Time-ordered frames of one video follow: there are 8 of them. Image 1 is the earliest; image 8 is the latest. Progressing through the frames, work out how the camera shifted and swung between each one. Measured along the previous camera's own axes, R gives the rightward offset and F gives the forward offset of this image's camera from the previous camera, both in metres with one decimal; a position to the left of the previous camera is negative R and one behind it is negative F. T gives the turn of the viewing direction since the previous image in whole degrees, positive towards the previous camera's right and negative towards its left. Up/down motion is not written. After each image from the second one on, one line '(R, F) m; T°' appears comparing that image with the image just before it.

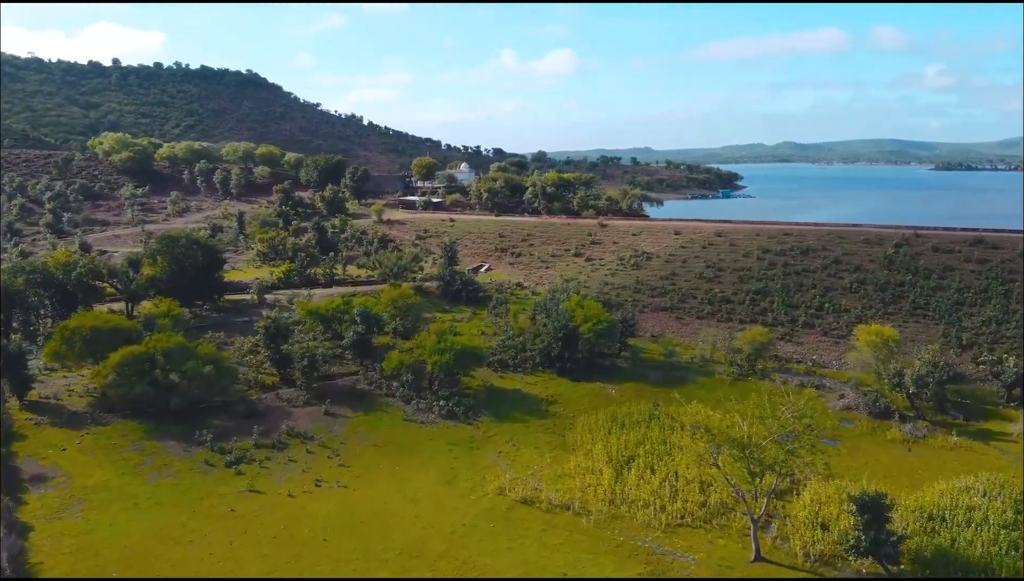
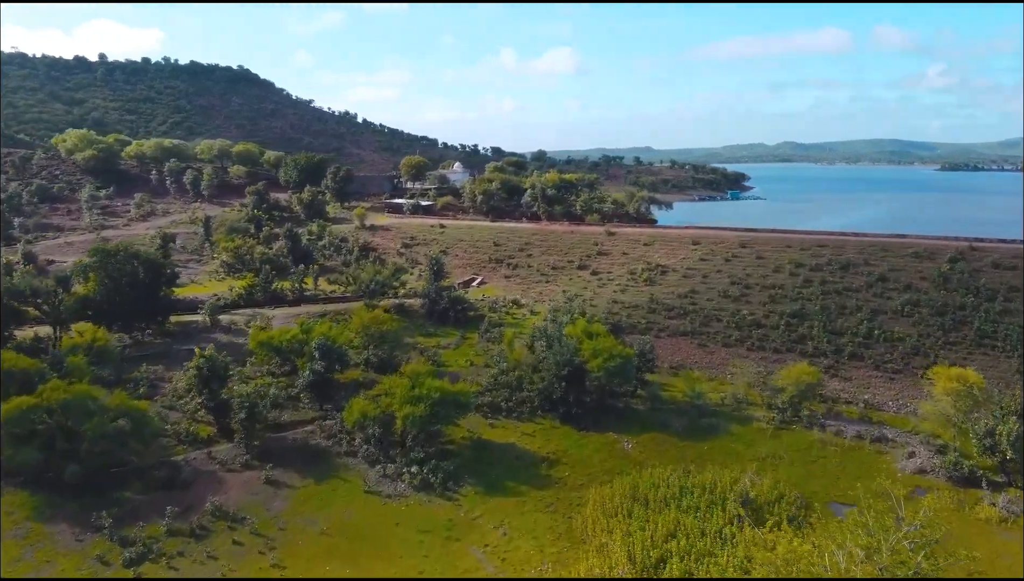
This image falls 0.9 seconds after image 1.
(+0.2, +5.0) m; 0°
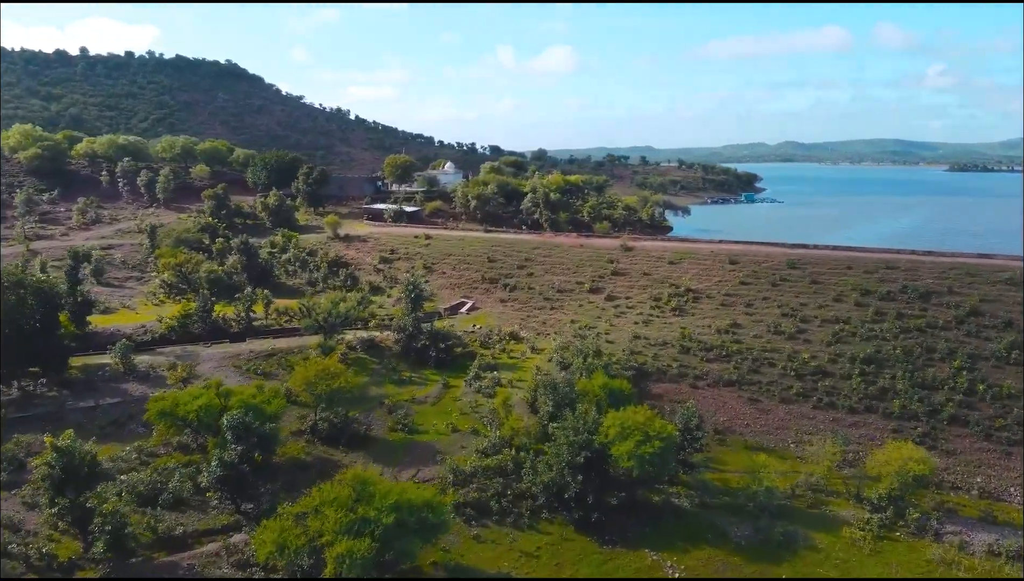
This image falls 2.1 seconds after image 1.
(+0.1, +6.6) m; 0°
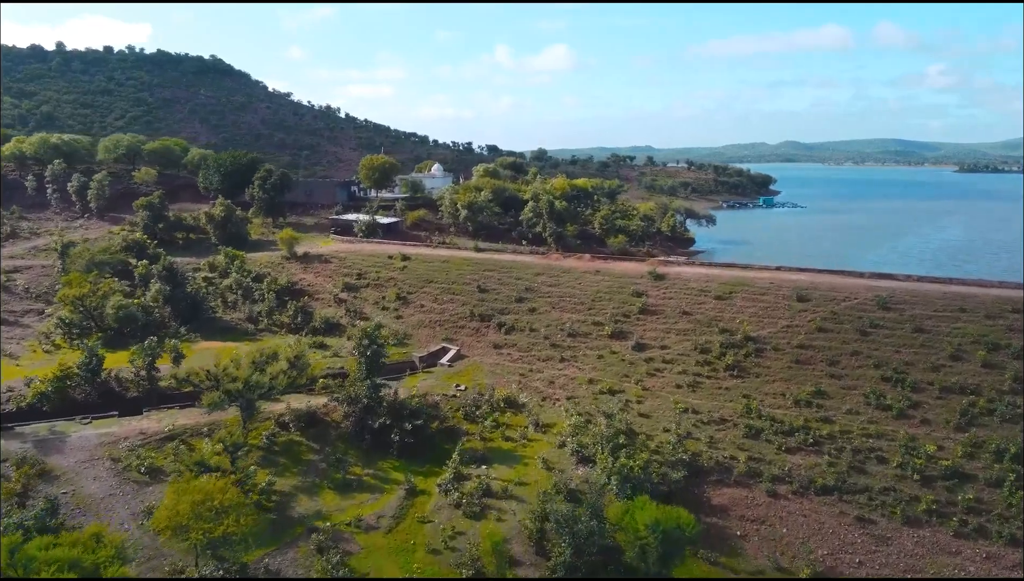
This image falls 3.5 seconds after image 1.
(+0.1, +7.3) m; 0°
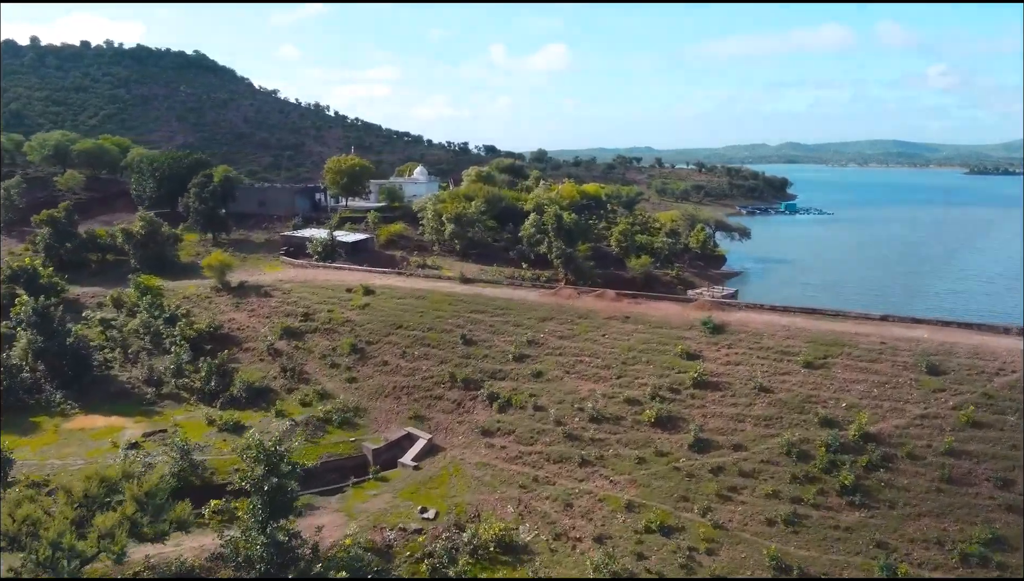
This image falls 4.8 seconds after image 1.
(+0.1, +7.1) m; 0°
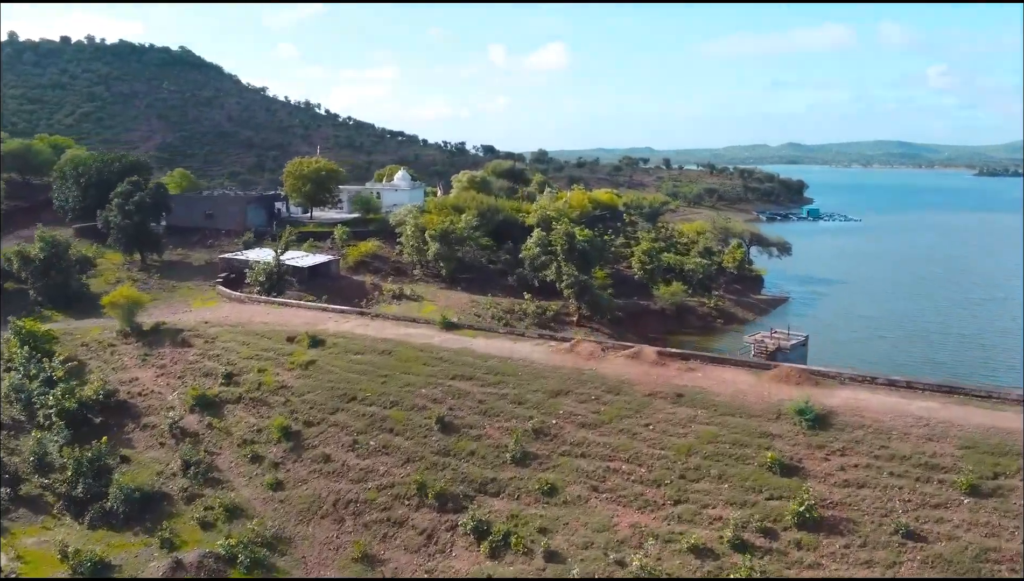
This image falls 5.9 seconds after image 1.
(0.0, +5.7) m; 0°
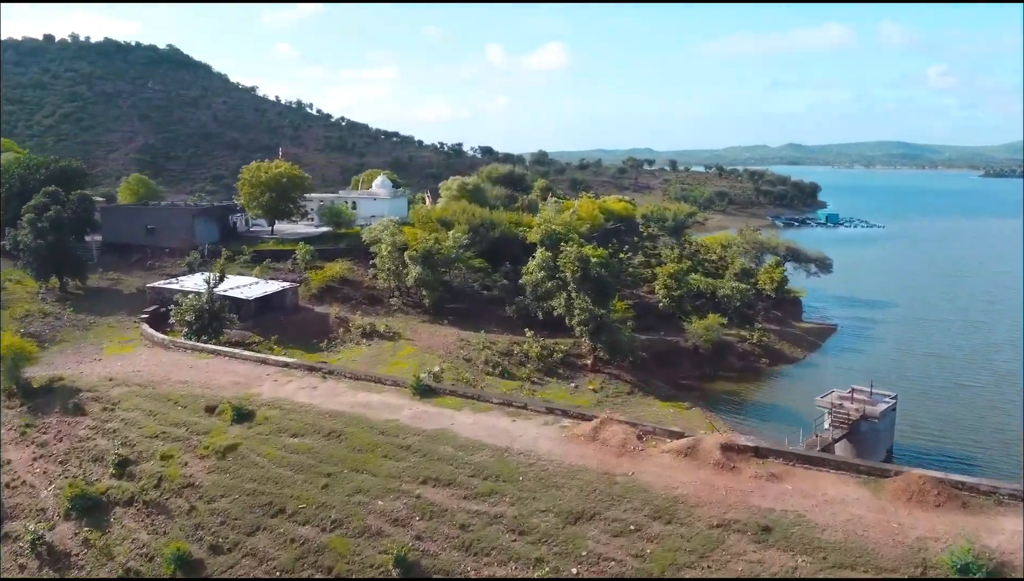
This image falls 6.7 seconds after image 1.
(0.0, +4.3) m; 0°
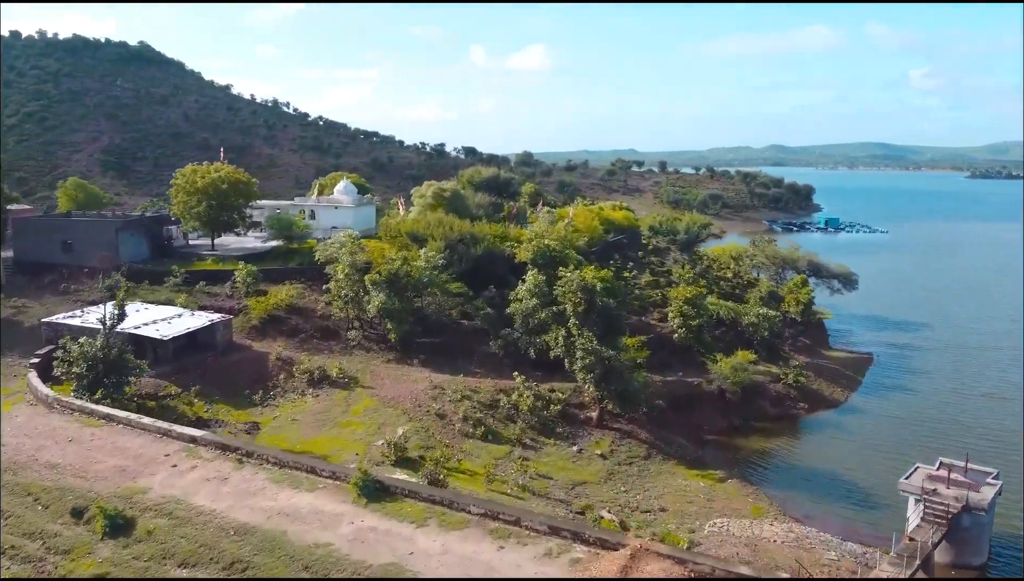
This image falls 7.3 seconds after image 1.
(0.0, +3.4) m; +1°
